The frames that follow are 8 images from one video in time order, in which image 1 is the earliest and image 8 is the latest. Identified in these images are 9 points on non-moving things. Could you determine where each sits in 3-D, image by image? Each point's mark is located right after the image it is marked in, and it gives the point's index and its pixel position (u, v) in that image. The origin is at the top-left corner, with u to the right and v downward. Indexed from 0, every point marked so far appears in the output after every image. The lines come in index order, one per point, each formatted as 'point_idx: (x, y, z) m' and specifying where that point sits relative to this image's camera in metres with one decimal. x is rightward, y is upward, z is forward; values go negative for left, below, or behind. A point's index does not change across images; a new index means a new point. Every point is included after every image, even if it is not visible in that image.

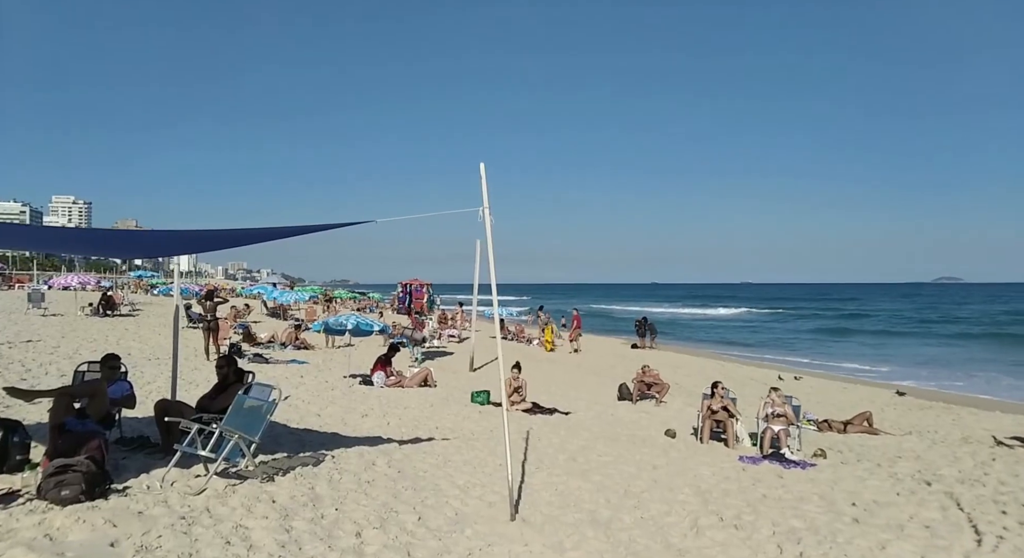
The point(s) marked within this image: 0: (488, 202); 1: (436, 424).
0: (-0.2, +0.6, +4.7) m
1: (-1.1, -2.1, +8.8) m
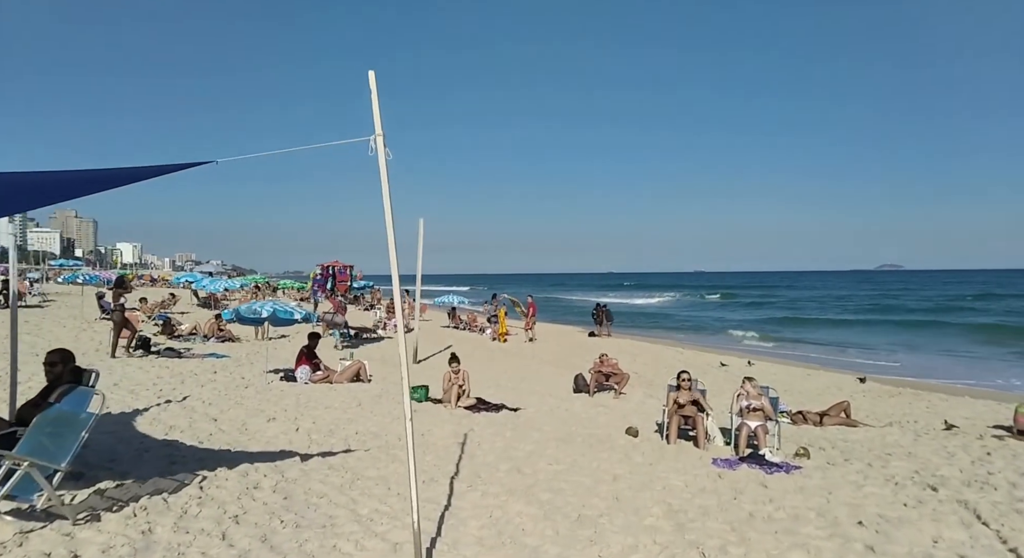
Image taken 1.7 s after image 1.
0: (-0.7, +0.8, +3.4) m
1: (-1.9, -1.8, +7.4) m
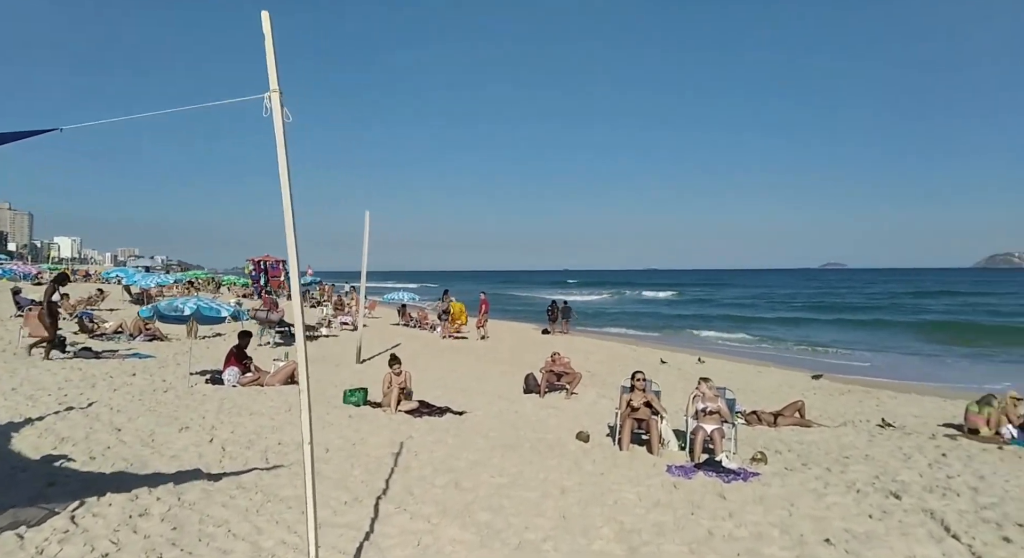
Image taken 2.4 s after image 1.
0: (-1.1, +0.9, +2.7) m
1: (-2.5, -1.7, +6.7) m
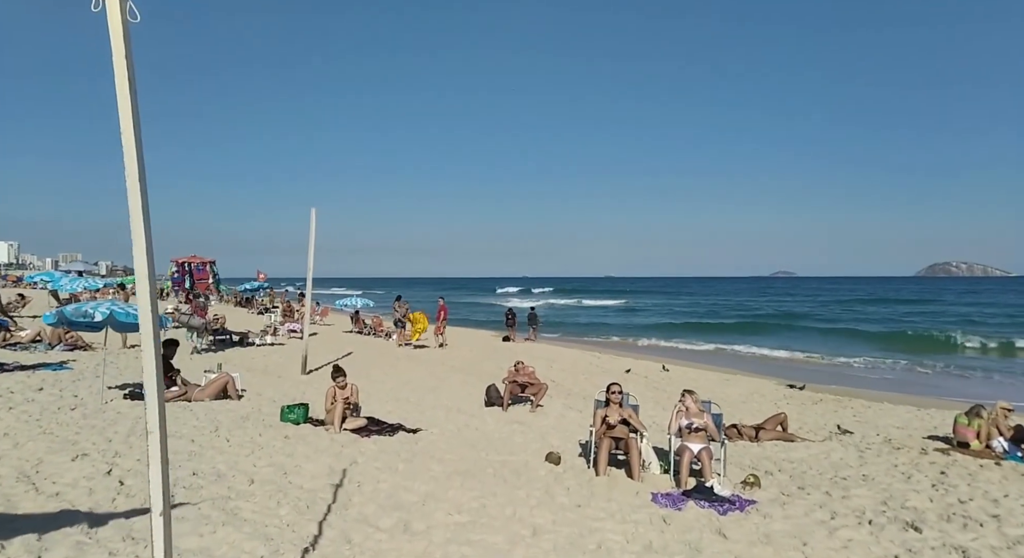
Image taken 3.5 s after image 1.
0: (-1.2, +0.9, +1.8) m
1: (-2.9, -1.7, +5.6) m
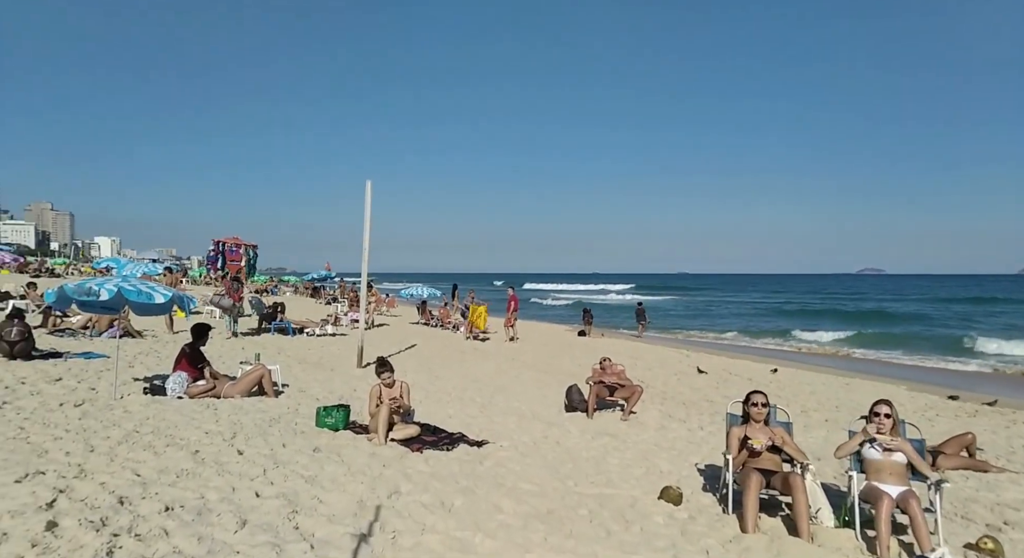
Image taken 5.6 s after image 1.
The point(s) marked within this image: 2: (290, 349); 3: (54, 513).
0: (-0.9, +1.2, +0.1) m
1: (-2.2, -1.4, +4.1) m
2: (-4.5, -1.4, +12.4) m
3: (-2.5, -1.4, +3.4) m
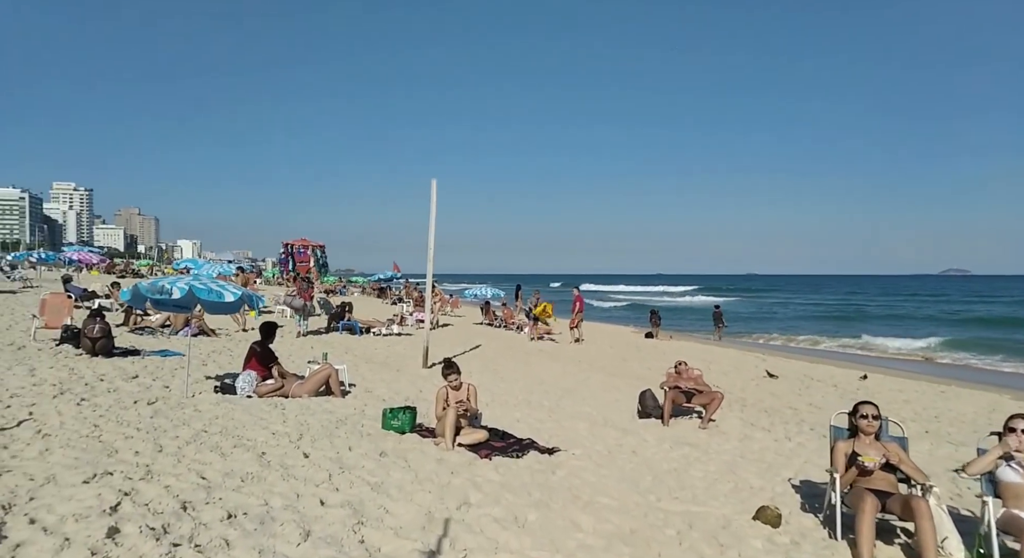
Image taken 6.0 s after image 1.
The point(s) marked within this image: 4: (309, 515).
0: (-0.8, +1.2, -0.2) m
1: (-1.7, -1.4, +3.9) m
2: (-3.2, -1.4, +12.5) m
3: (-2.1, -1.4, +3.3) m
4: (-1.2, -1.4, +3.7) m
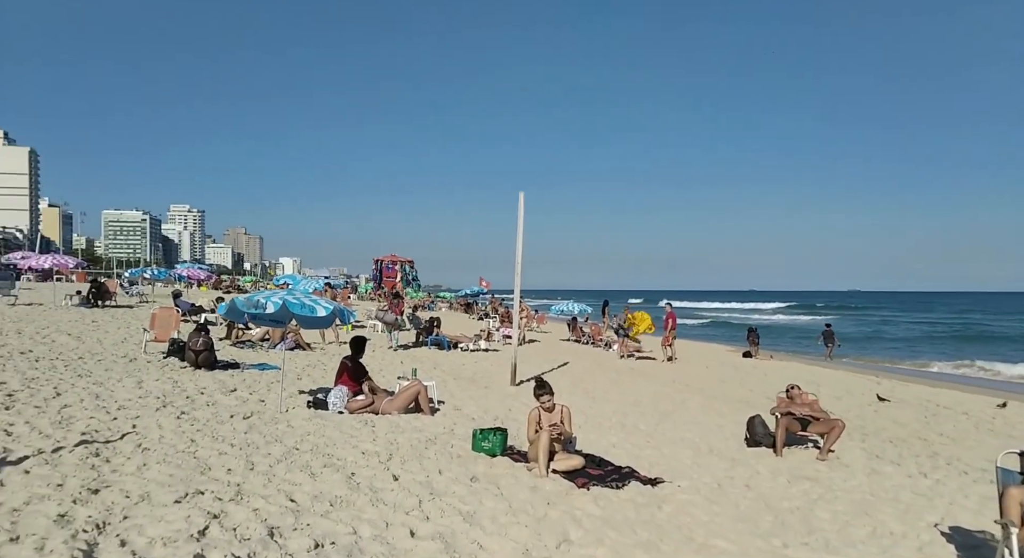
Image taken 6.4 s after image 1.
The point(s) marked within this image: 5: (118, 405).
0: (-0.7, +1.2, -0.4) m
1: (-1.1, -1.5, +3.7) m
2: (-1.4, -1.7, +12.4) m
3: (-1.6, -1.4, +3.2) m
4: (-0.6, -1.5, +3.4) m
5: (-4.1, -1.4, +6.3) m
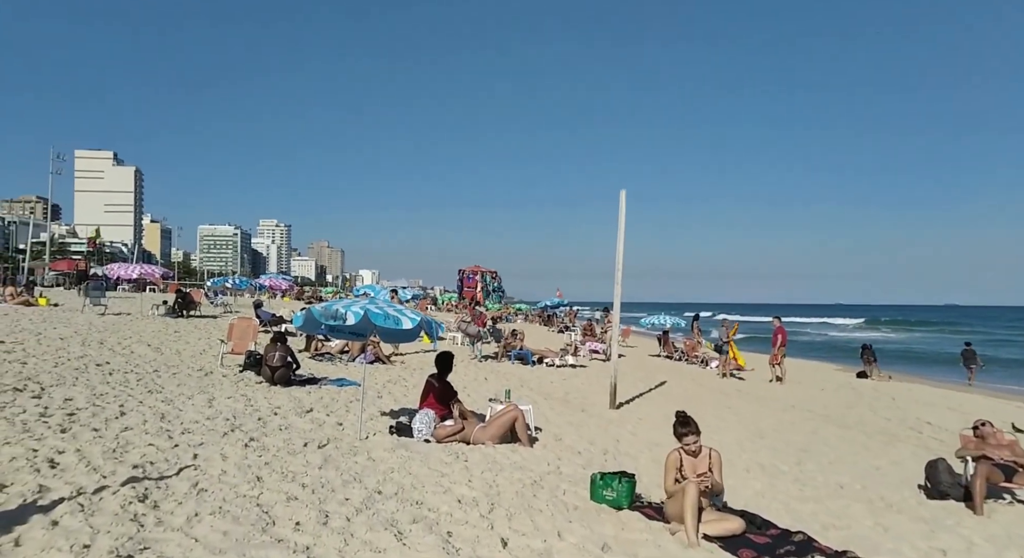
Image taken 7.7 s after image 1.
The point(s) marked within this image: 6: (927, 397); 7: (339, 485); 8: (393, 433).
0: (-0.5, +1.3, -1.5) m
1: (-0.3, -1.5, +2.6) m
2: (+0.4, -1.9, +11.3) m
3: (-0.9, -1.4, +2.1) m
4: (+0.1, -1.5, +2.3) m
5: (-3.0, -1.4, +5.6) m
6: (+10.0, -2.7, +14.6) m
7: (-1.3, -1.5, +4.4) m
8: (-1.3, -1.6, +6.5) m
